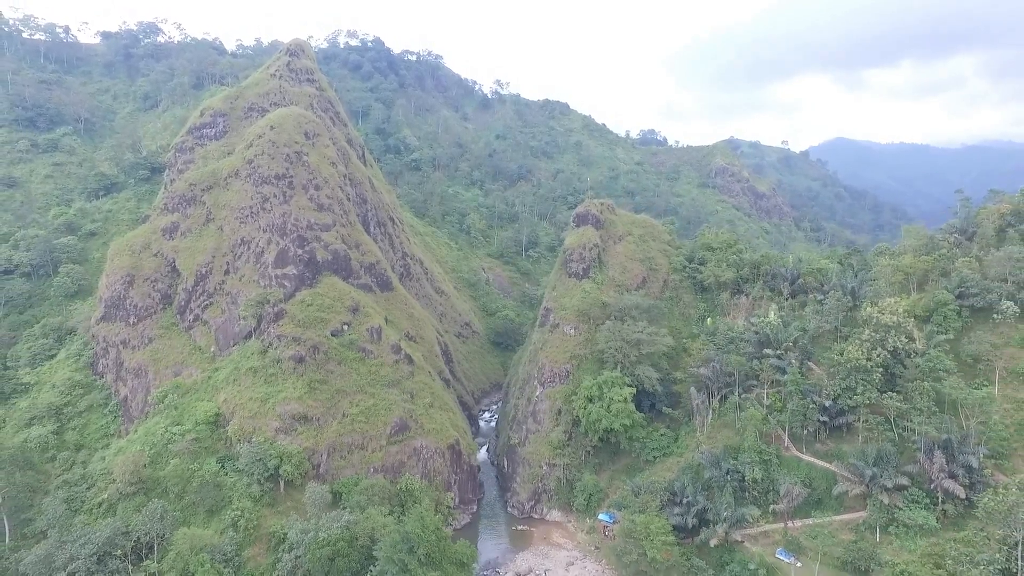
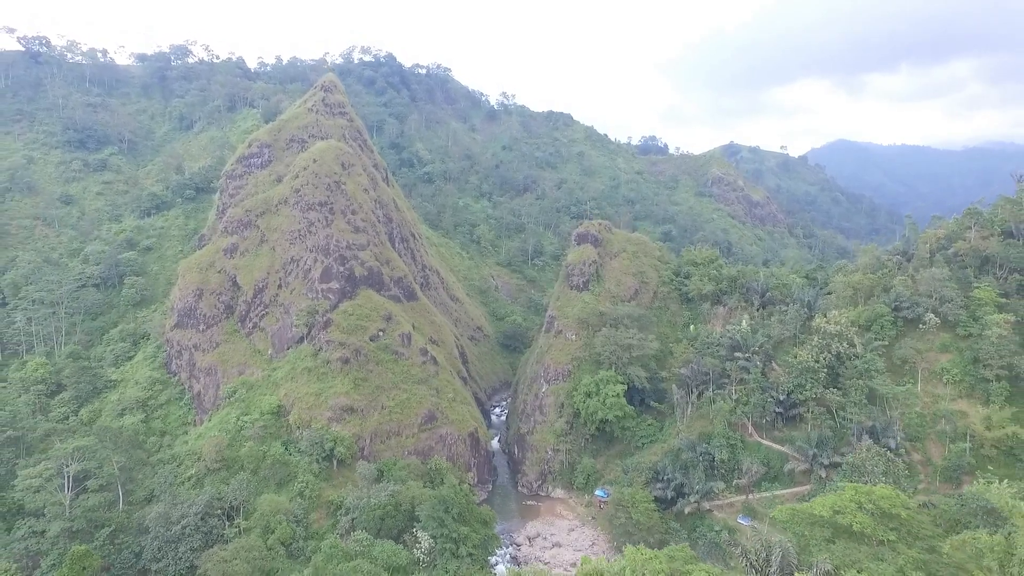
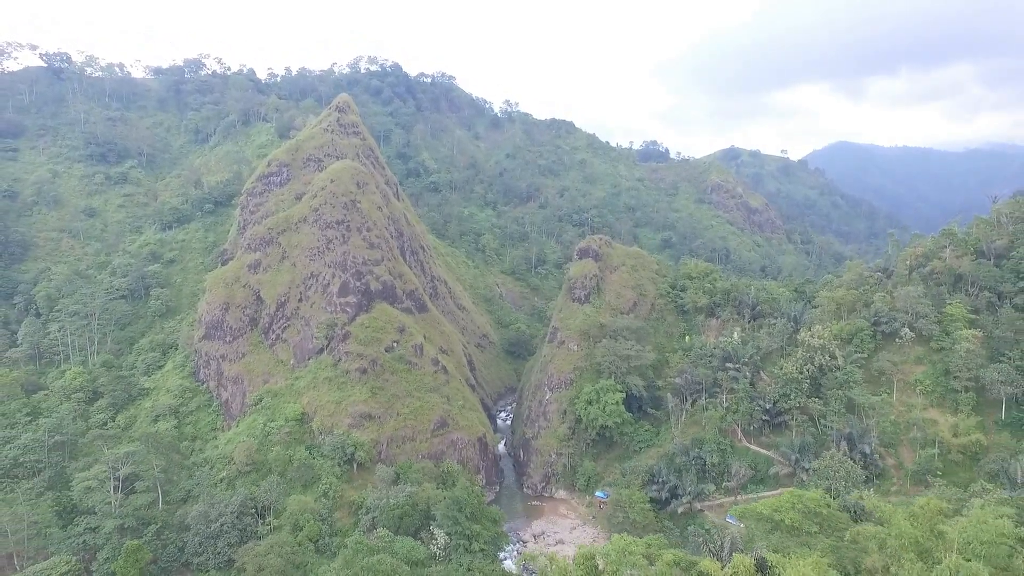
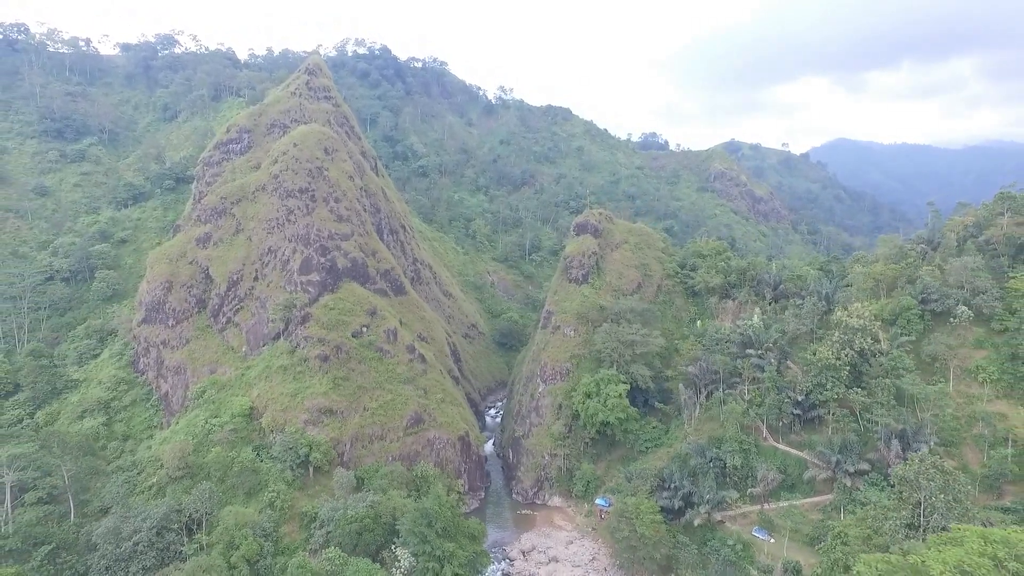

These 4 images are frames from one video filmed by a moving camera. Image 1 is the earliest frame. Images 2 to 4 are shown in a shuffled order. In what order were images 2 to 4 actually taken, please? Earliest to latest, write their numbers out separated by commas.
4, 2, 3
